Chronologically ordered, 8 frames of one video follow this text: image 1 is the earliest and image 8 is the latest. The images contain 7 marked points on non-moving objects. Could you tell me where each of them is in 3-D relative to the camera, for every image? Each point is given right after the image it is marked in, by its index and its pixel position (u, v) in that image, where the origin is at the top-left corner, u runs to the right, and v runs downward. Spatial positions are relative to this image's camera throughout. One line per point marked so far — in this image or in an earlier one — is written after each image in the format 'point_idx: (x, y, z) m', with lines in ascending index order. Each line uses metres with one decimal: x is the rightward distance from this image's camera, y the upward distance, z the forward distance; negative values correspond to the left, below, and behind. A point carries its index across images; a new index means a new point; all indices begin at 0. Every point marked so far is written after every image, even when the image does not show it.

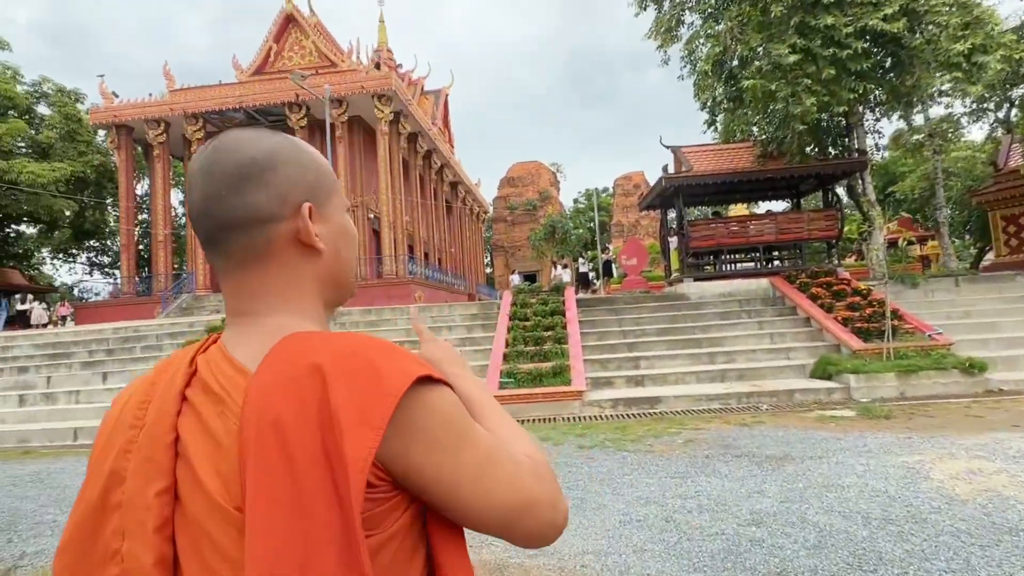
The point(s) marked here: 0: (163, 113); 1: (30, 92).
0: (-12.1, +6.1, +18.8) m
1: (-17.3, +7.0, +19.5) m
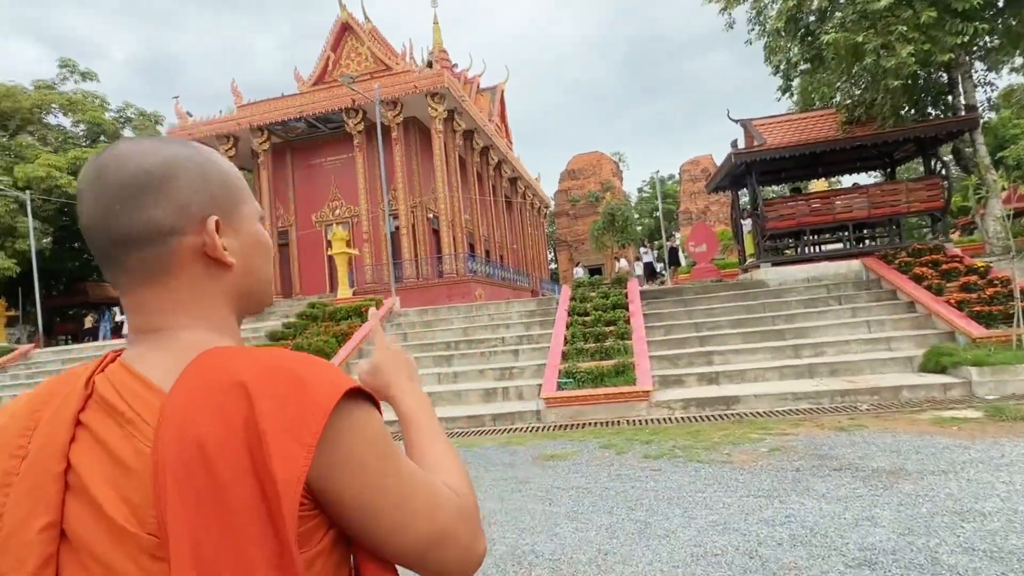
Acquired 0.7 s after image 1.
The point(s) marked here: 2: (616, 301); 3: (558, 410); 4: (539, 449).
0: (-10.2, +5.8, +19.6) m
1: (-15.2, +6.5, +20.9) m
2: (+1.7, -0.2, +9.1) m
3: (+0.6, -1.5, +6.9) m
4: (+0.3, -1.6, +5.5) m
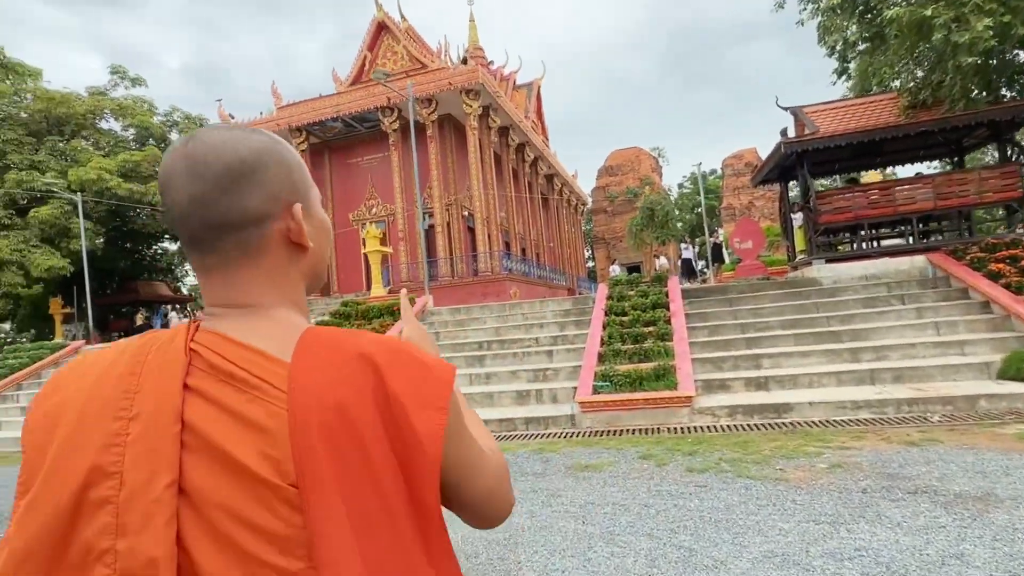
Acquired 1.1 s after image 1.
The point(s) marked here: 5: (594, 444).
0: (-8.9, +5.8, +19.9) m
1: (-13.8, +6.6, +21.6) m
2: (+2.3, -0.2, +8.6) m
3: (+1.0, -1.5, +6.5) m
4: (+0.6, -1.6, +5.2) m
5: (+0.9, -1.6, +5.7) m
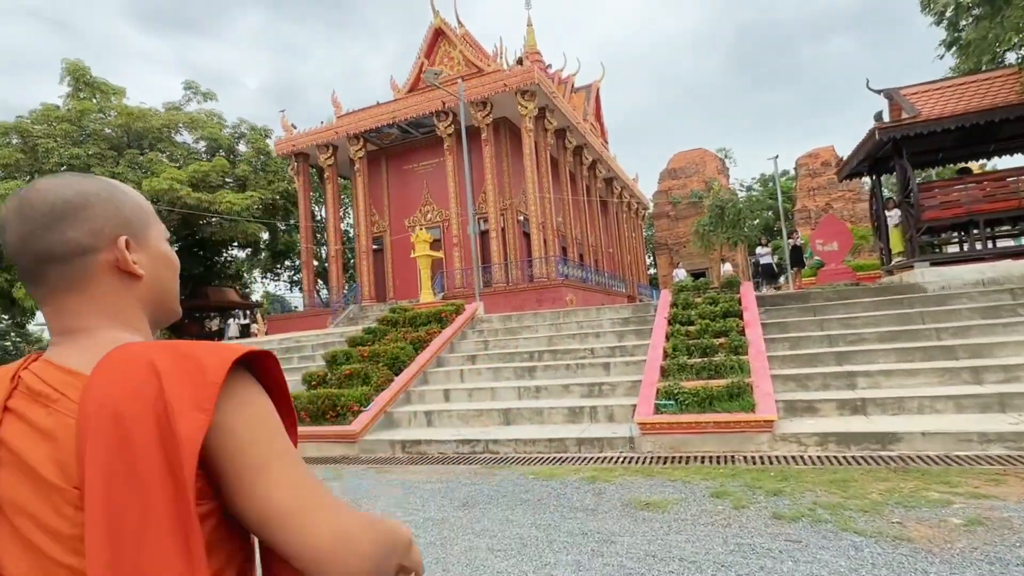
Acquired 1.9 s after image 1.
0: (-6.8, +5.6, +20.2) m
1: (-11.6, +6.4, +22.4) m
2: (+3.0, -0.3, +7.7) m
3: (+1.5, -1.6, +5.7) m
4: (+1.0, -1.6, +4.4) m
5: (+1.3, -1.7, +4.9) m
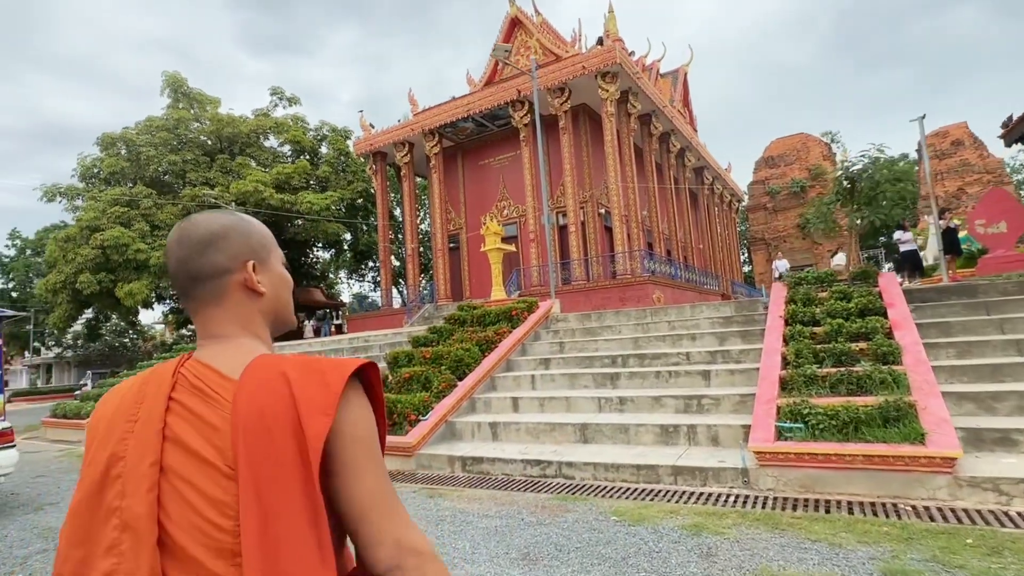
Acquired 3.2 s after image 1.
0: (-3.9, +5.7, +20.0) m
1: (-8.3, +6.4, +22.9) m
2: (+4.0, -0.2, +6.1) m
3: (+2.1, -1.5, +4.4) m
4: (+1.4, -1.6, +3.2) m
5: (+1.8, -1.6, +3.6) m
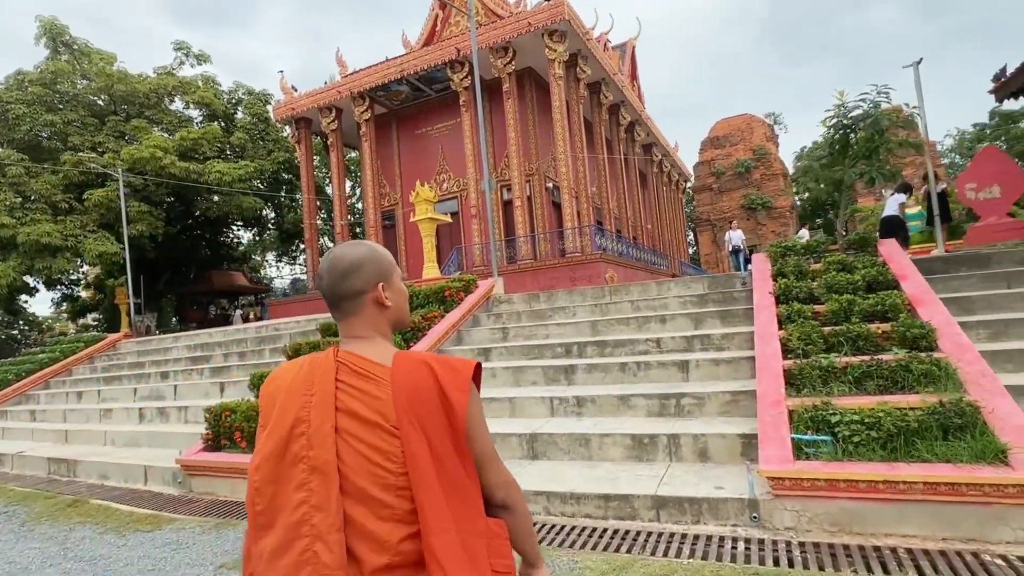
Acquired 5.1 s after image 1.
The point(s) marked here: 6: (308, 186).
0: (-5.9, +6.3, +17.9) m
1: (-10.6, +7.0, +20.3) m
2: (+3.3, +0.1, +5.0) m
3: (+1.7, -1.2, +3.1) m
4: (+1.1, -1.4, +1.9) m
5: (+1.4, -1.4, +2.4) m
6: (-7.0, +3.5, +18.7) m
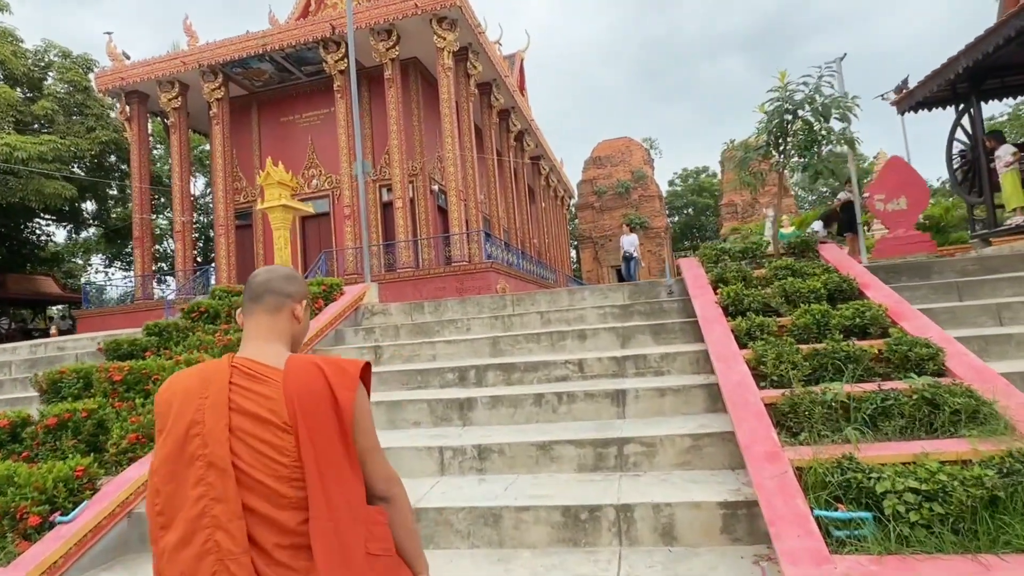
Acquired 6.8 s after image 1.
0: (-9.3, +6.0, +14.9) m
1: (-14.3, +6.8, +16.3) m
2: (+2.4, 0.0, +4.2) m
3: (+1.2, -1.2, +1.9) m
4: (+0.9, -1.3, +0.6) m
5: (+1.2, -1.3, +1.1) m
6: (-10.6, +3.3, +15.5) m
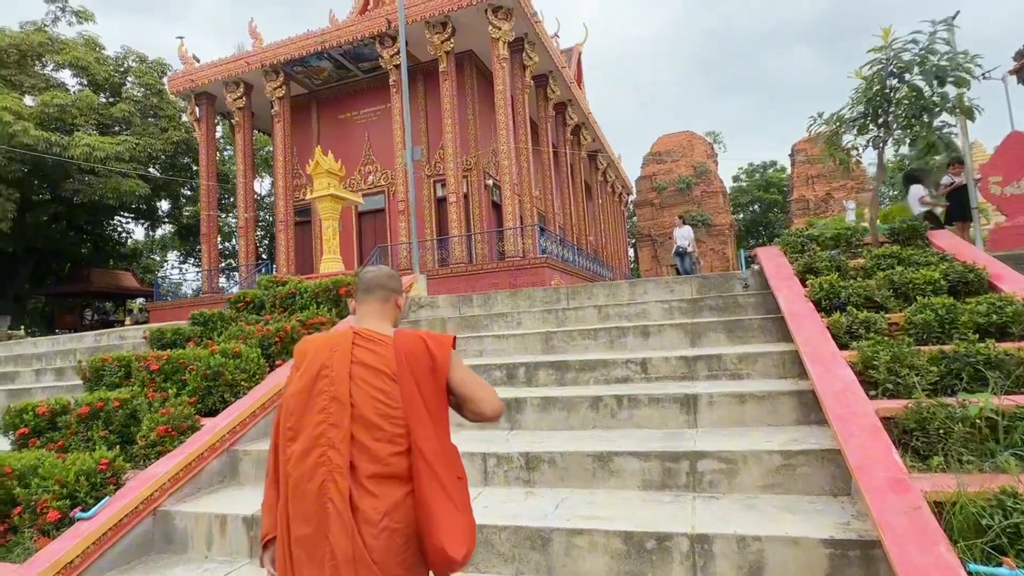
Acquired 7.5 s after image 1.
0: (-7.7, +6.2, +15.4) m
1: (-12.6, +7.0, +17.2) m
2: (+2.8, +0.1, +3.5) m
3: (+1.4, -1.2, +1.4) m
4: (+0.9, -1.2, +0.1) m
5: (+1.2, -1.3, +0.6) m
6: (-9.0, +3.4, +16.0) m
